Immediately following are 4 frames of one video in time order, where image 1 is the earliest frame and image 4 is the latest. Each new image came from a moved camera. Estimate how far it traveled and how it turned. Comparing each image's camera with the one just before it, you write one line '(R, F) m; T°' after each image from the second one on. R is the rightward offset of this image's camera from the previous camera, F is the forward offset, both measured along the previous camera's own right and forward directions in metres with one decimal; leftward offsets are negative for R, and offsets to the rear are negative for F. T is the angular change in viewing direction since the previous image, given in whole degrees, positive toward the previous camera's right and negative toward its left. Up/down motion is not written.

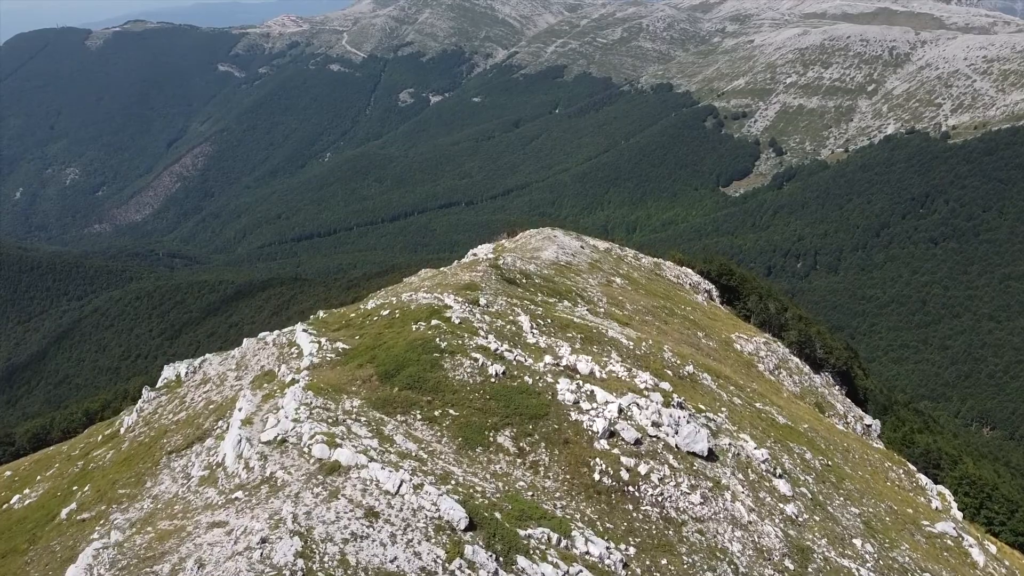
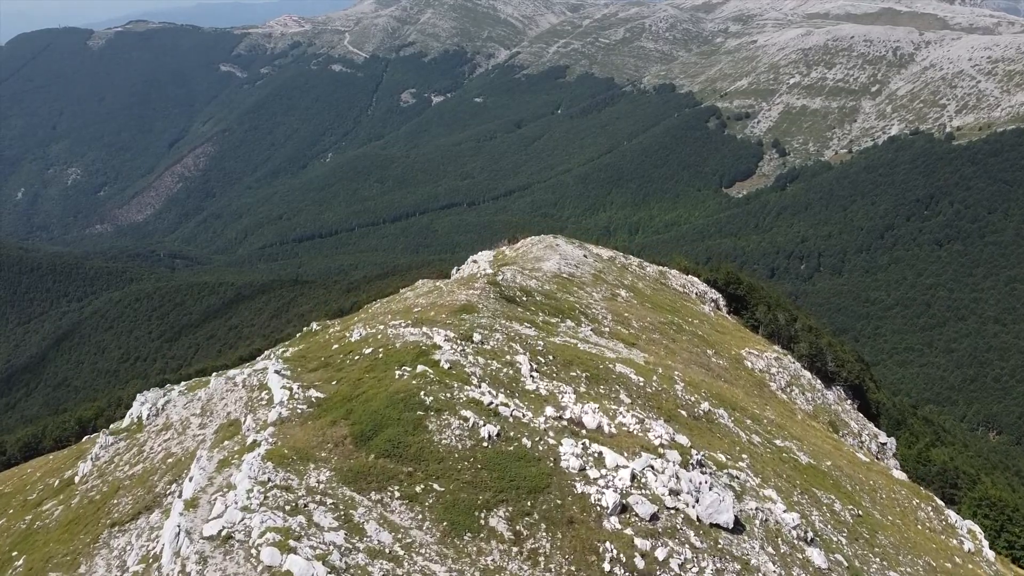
(+0.2, +3.4) m; 0°
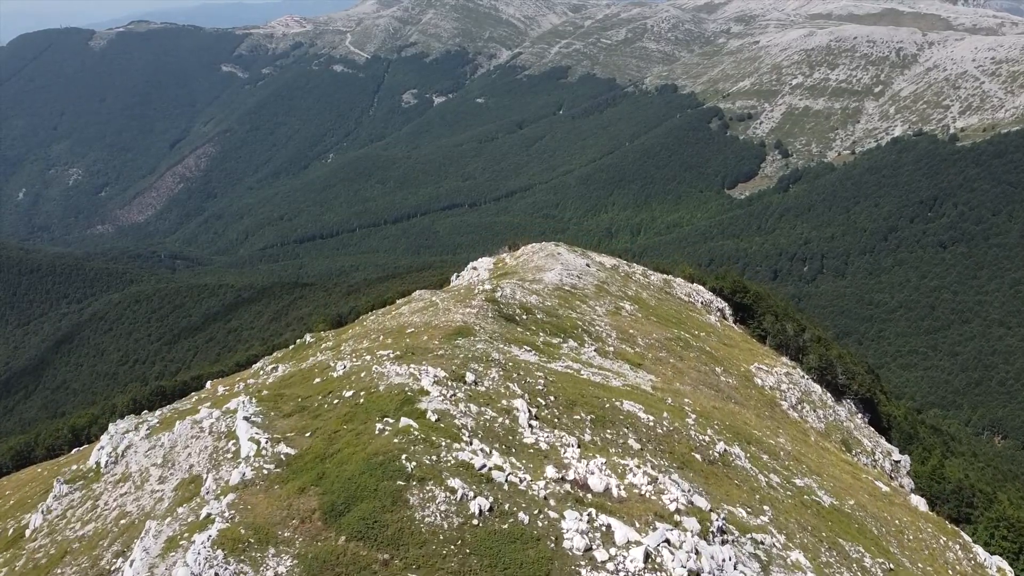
(+0.2, +2.9) m; 0°
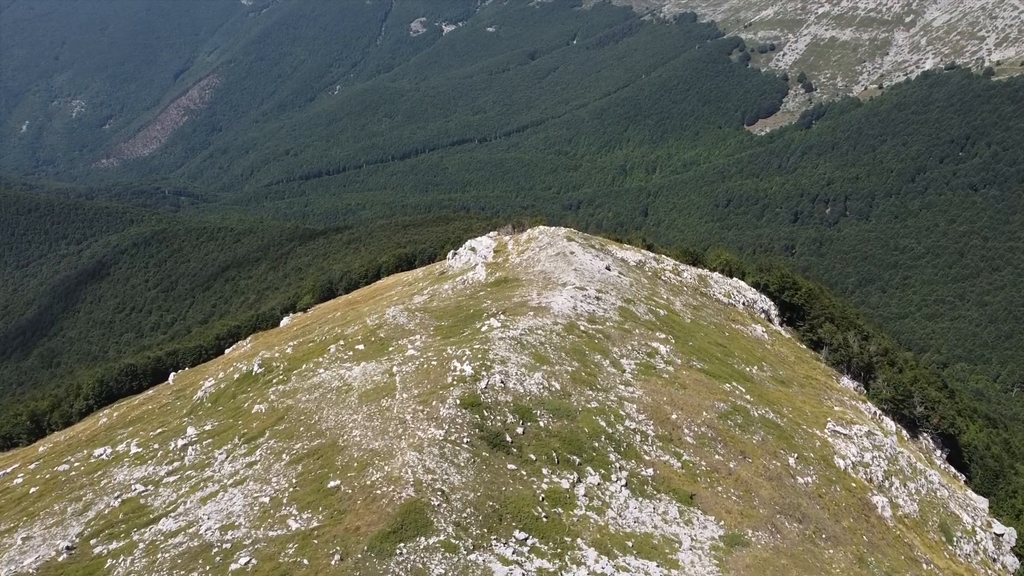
(+0.9, +18.9) m; -1°
